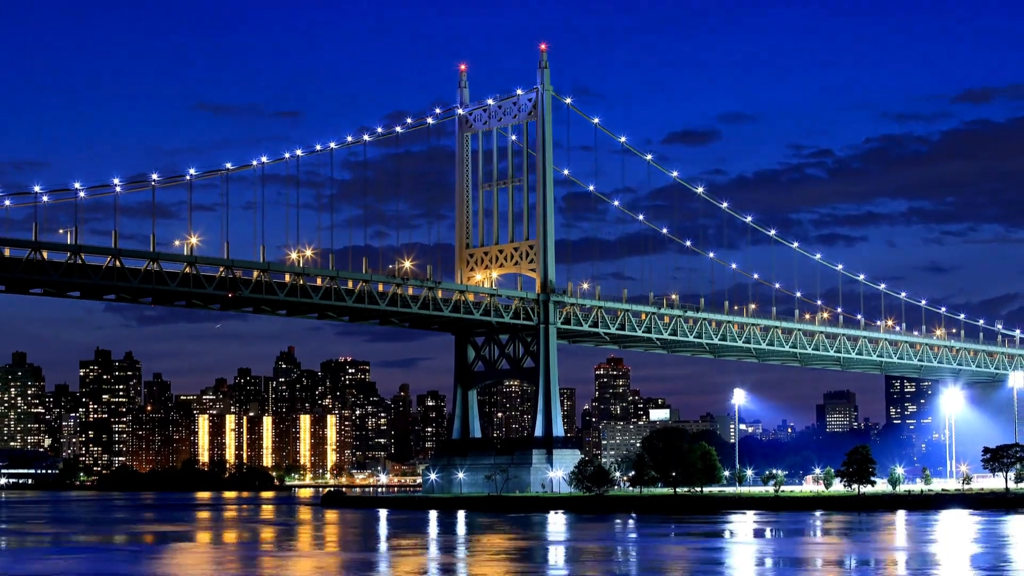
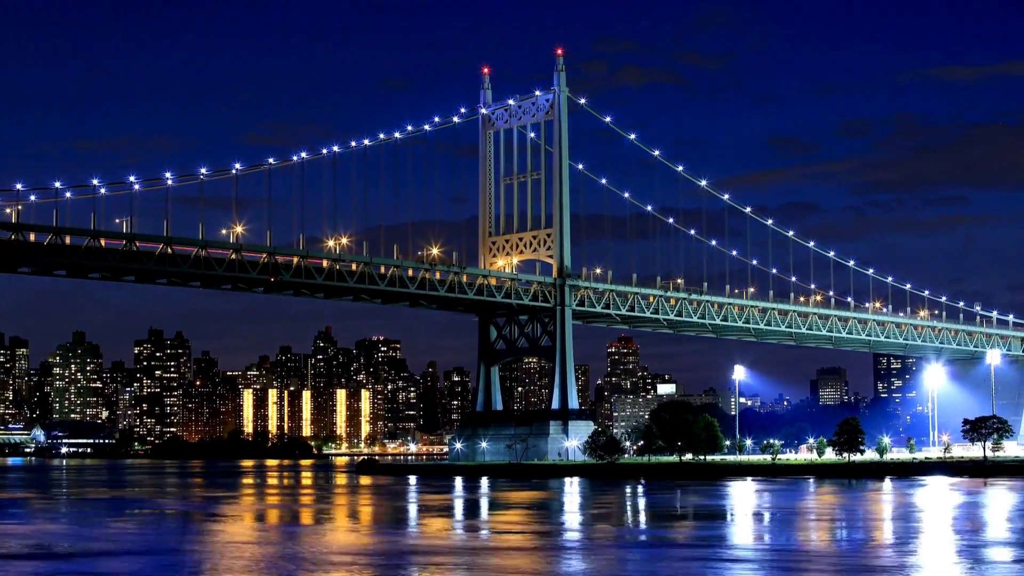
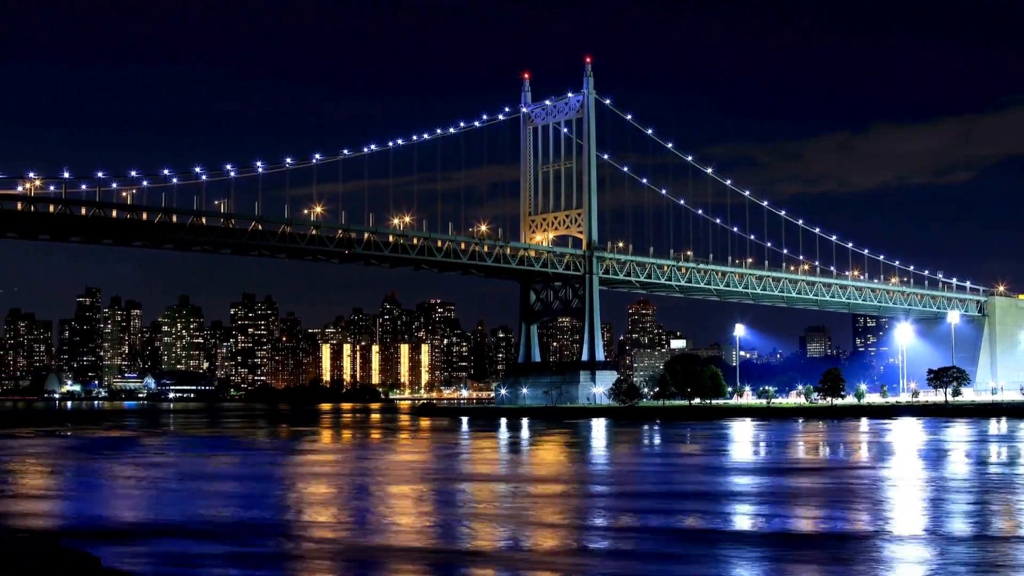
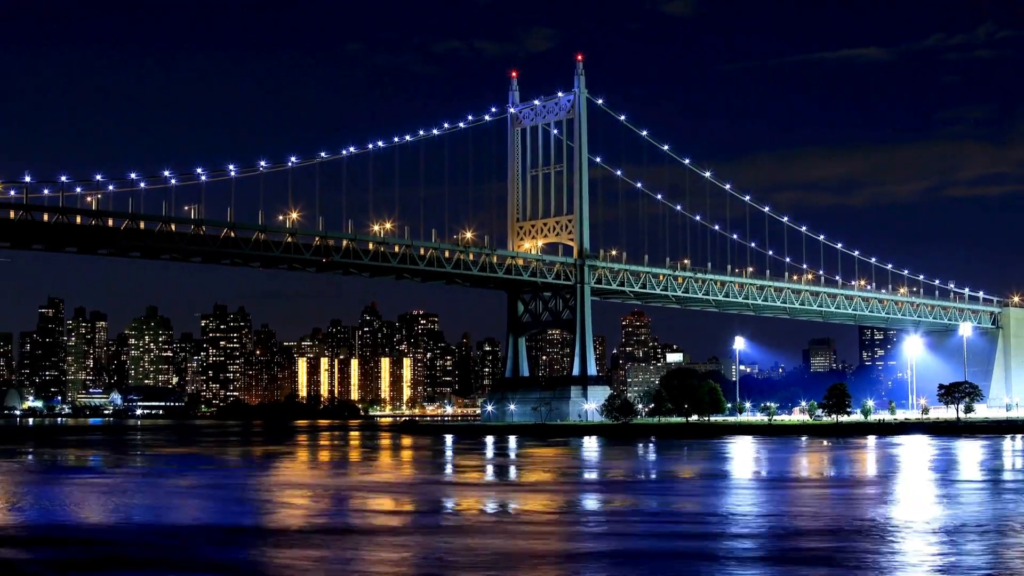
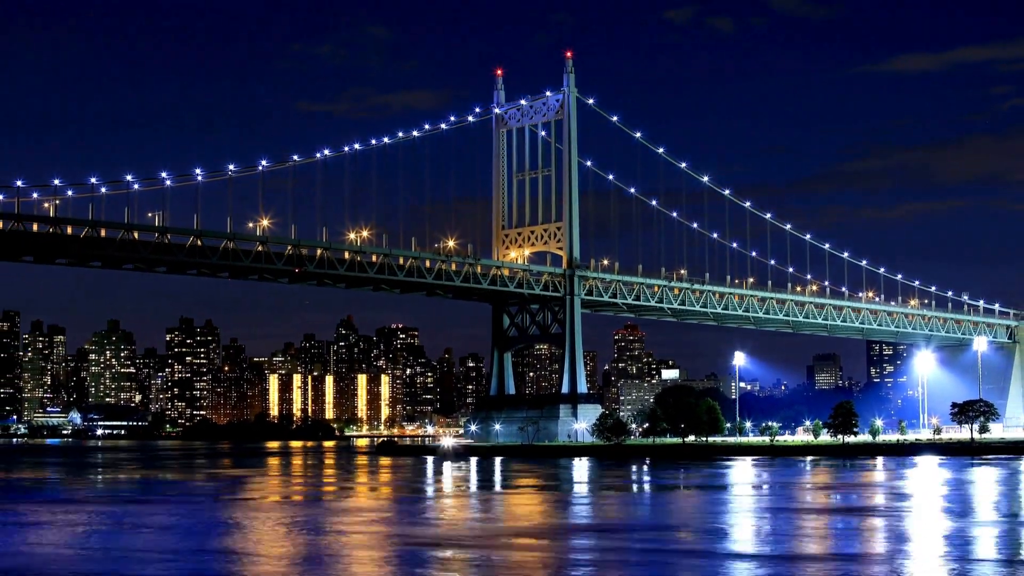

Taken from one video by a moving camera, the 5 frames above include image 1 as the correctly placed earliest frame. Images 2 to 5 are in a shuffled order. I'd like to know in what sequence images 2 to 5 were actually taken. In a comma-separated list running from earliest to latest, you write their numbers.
2, 5, 4, 3
